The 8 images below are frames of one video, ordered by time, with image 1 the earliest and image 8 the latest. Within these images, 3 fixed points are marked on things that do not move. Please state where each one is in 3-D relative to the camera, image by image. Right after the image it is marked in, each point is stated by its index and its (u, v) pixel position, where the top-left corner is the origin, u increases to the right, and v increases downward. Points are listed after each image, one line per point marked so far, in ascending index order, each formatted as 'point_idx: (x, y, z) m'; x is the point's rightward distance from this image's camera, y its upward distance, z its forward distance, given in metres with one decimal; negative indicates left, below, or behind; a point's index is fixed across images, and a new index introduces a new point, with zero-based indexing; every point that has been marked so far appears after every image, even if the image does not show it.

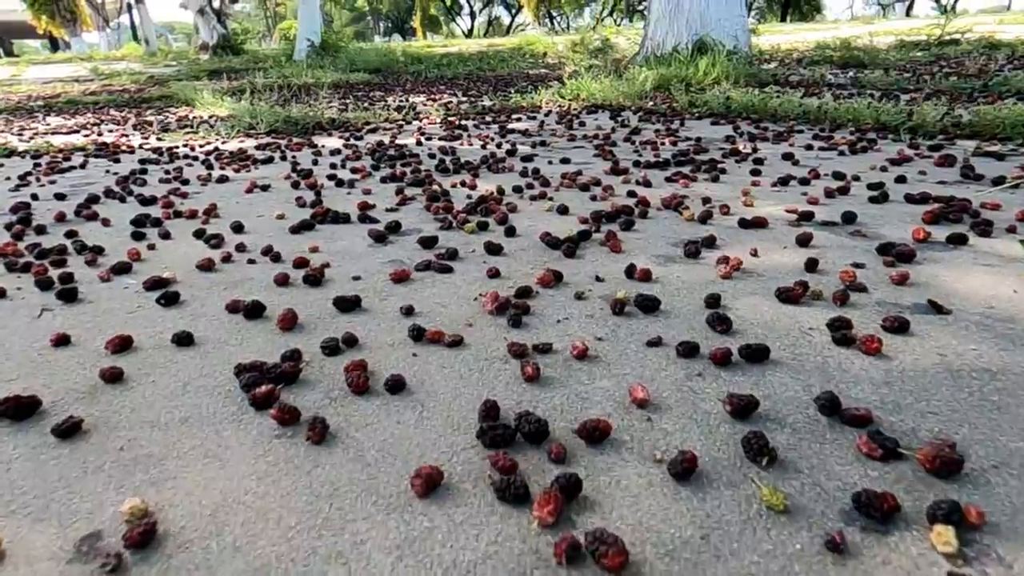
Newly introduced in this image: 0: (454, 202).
0: (-0.3, +0.5, +3.9) m
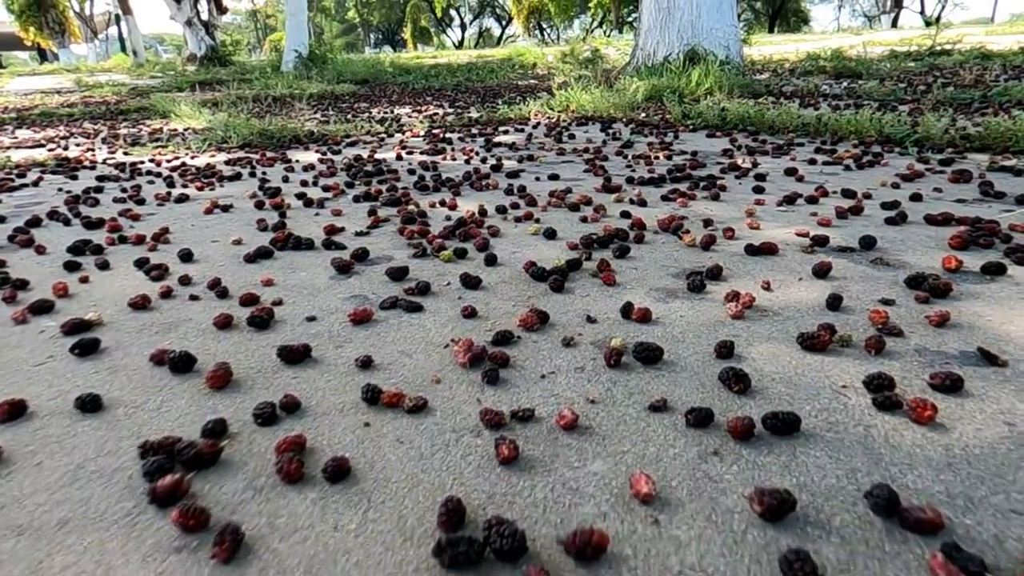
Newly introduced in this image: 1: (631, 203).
0: (-0.4, +0.3, +3.5) m
1: (+0.7, +0.5, +3.9) m
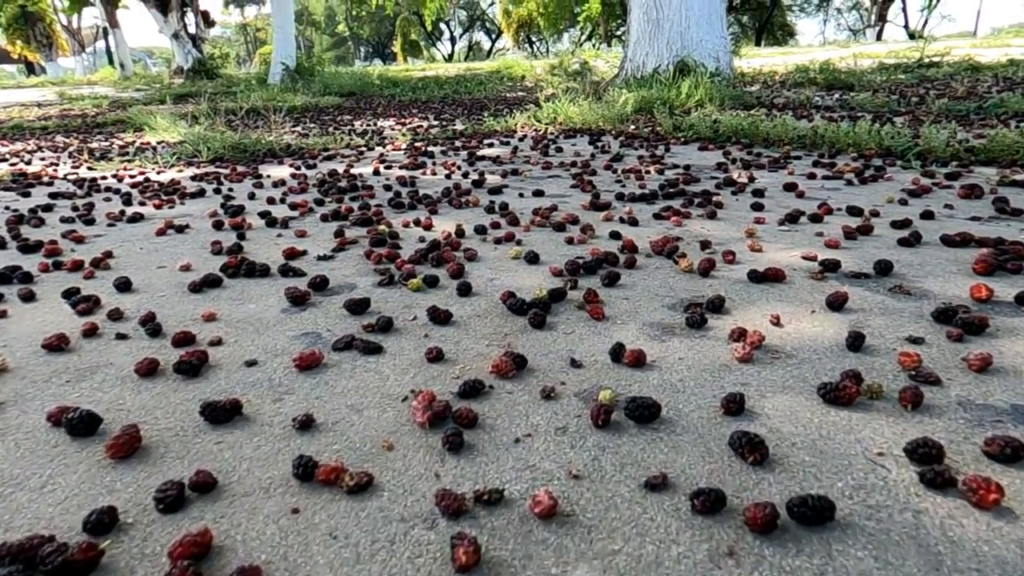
0: (-0.5, +0.2, +3.2) m
1: (+0.6, +0.3, +3.6) m
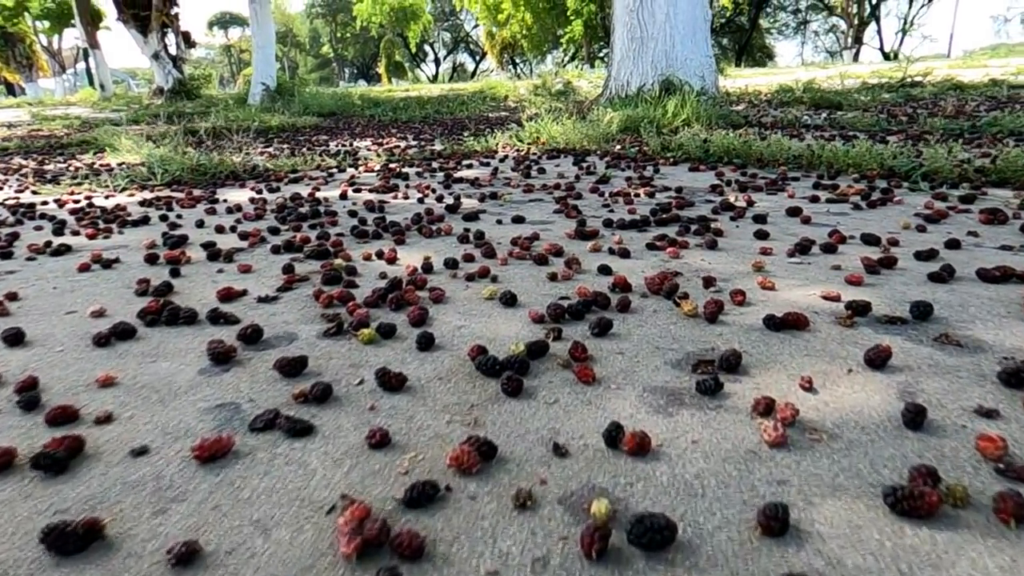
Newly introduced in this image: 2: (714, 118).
0: (-0.6, 0.0, +2.8) m
1: (+0.4, +0.2, +3.2) m
2: (+2.7, +2.3, +9.3) m
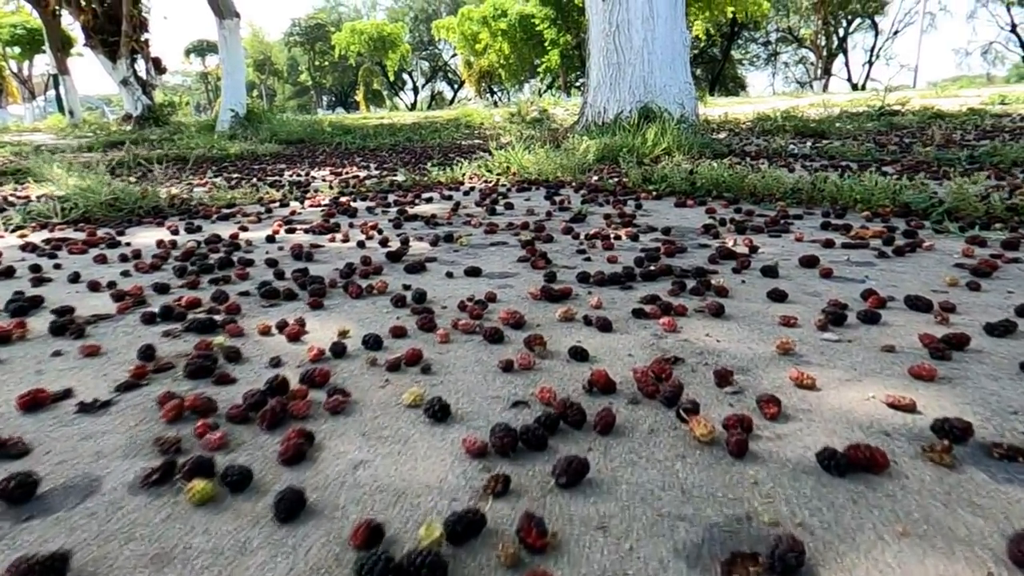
0: (-0.8, -0.3, +2.0) m
1: (+0.3, -0.1, +2.4) m
2: (+2.3, +1.8, +8.7) m
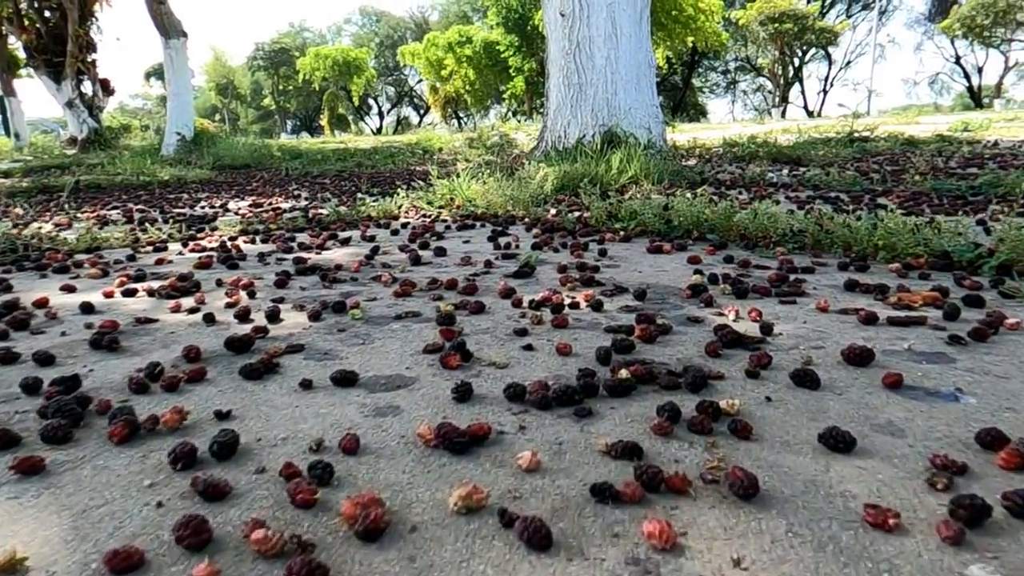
0: (-1.0, -0.6, +0.8) m
1: (0.0, -0.4, +1.2) m
2: (+1.7, +1.2, +7.7) m
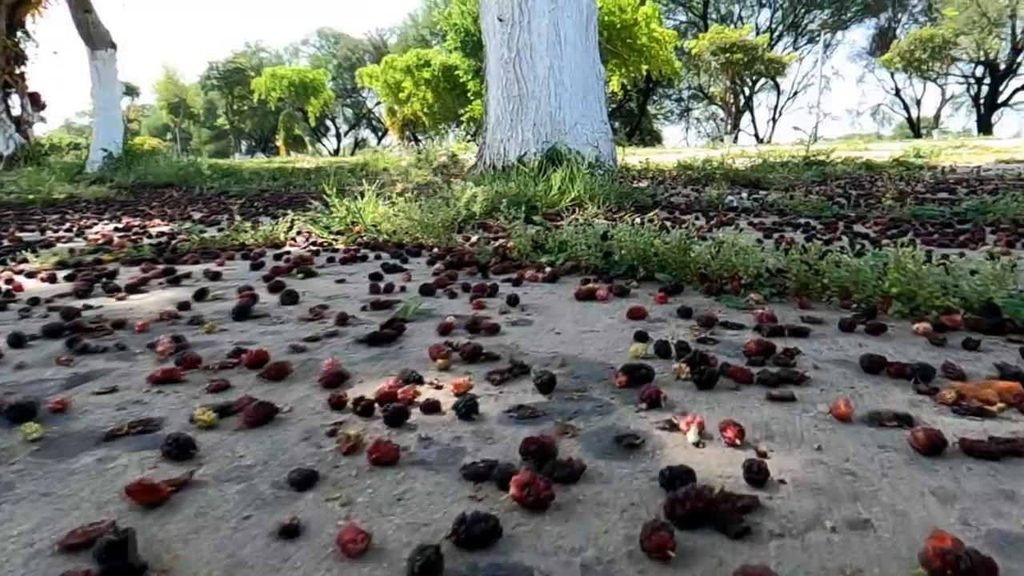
0: (-1.4, -0.7, -0.5) m
1: (-0.4, -0.6, 0.0) m
2: (+1.0, +0.9, +6.6) m
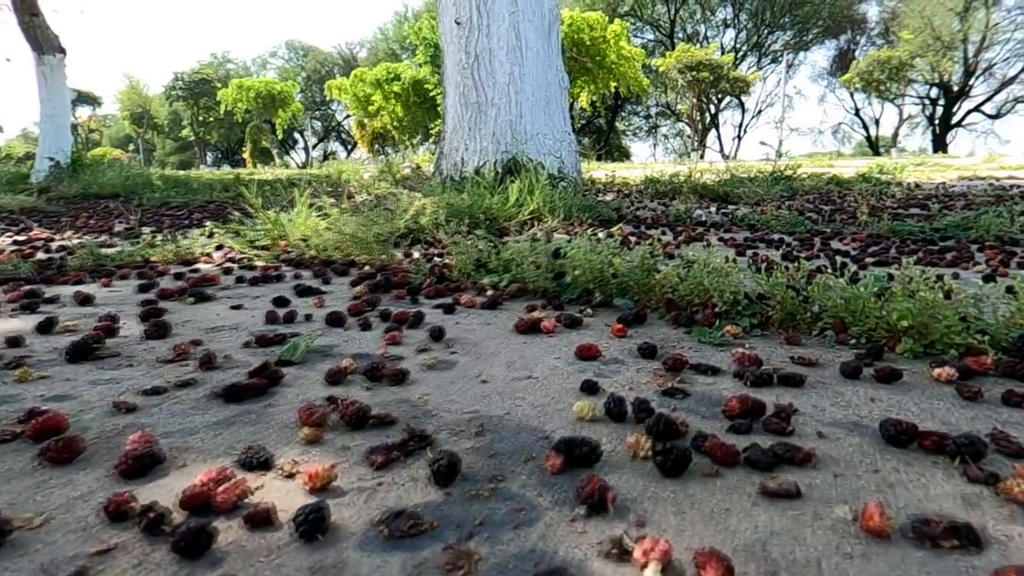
0: (-1.5, -0.7, -1.2) m
1: (-0.5, -0.7, -0.6) m
2: (+0.5, +0.7, +6.1) m
